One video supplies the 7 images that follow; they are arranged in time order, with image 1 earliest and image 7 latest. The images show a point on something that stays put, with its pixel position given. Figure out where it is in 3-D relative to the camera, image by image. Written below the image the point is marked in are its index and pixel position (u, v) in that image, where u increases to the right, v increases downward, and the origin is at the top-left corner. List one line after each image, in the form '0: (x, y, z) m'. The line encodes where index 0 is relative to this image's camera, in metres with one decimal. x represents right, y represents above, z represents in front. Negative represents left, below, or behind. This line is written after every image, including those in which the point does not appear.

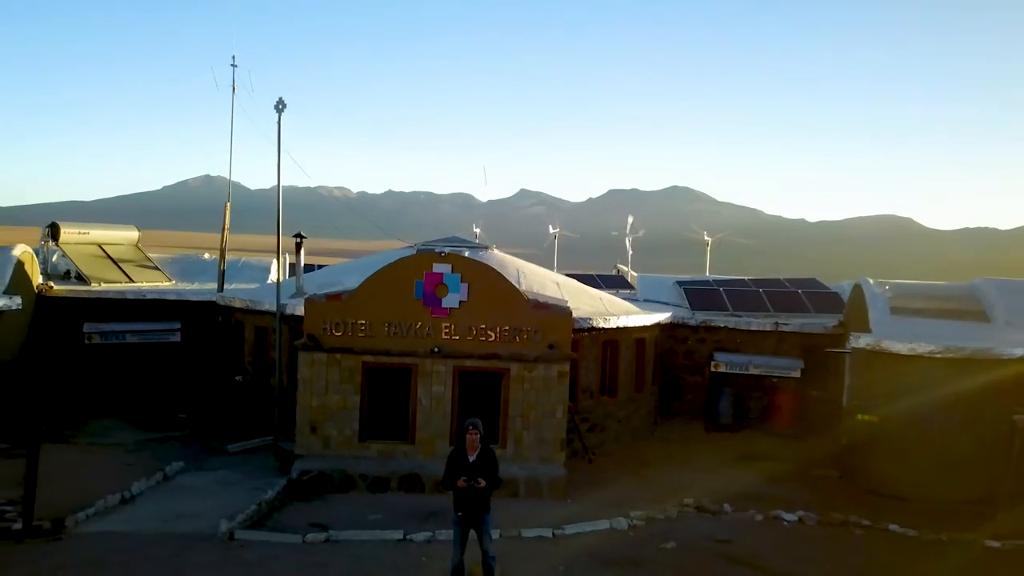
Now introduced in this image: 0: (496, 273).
0: (-0.2, +0.1, +8.7) m
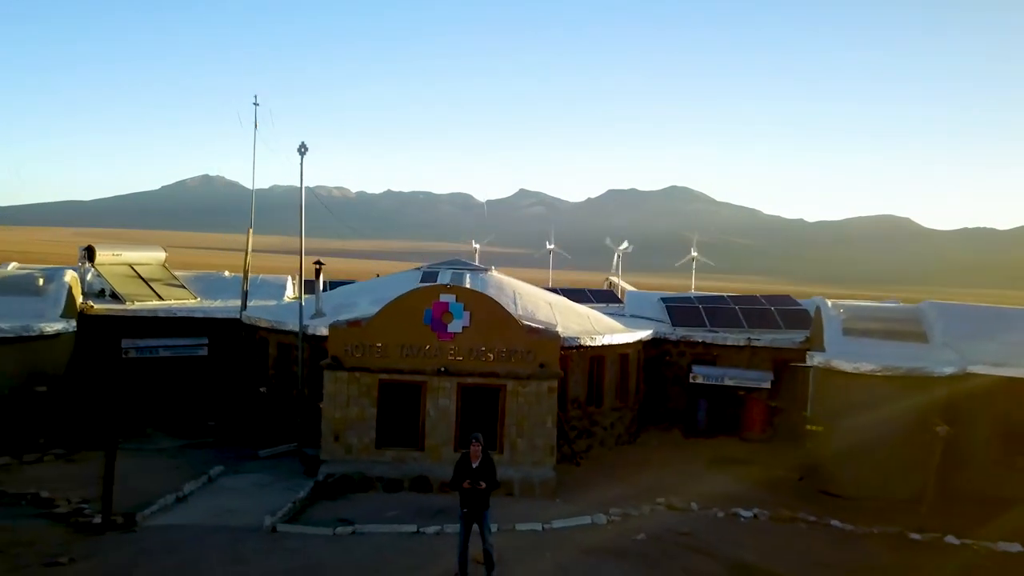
0: (-0.2, -0.2, +10.0) m
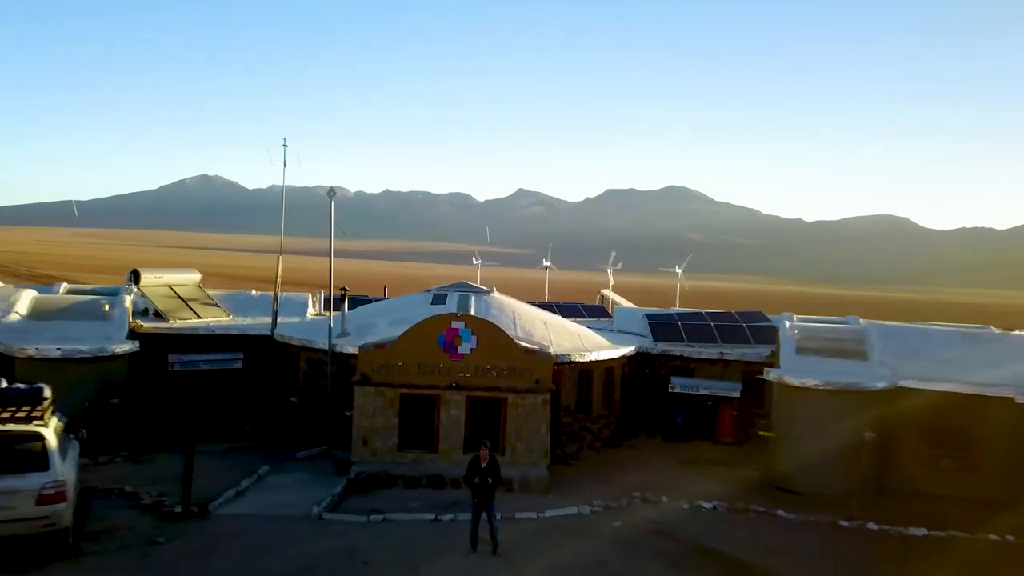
0: (-0.2, -0.6, +11.8) m
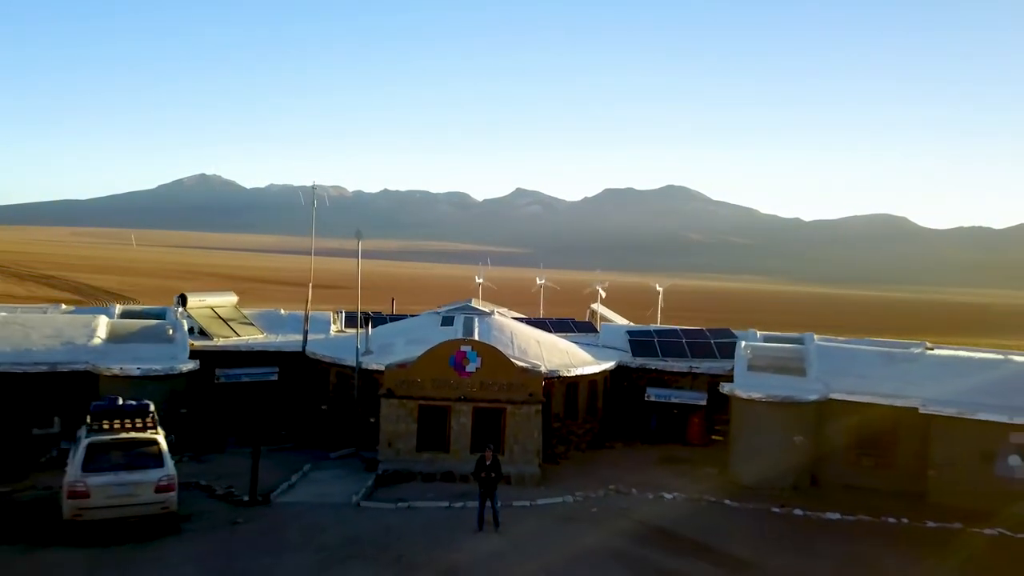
0: (-0.2, -1.1, +14.4) m
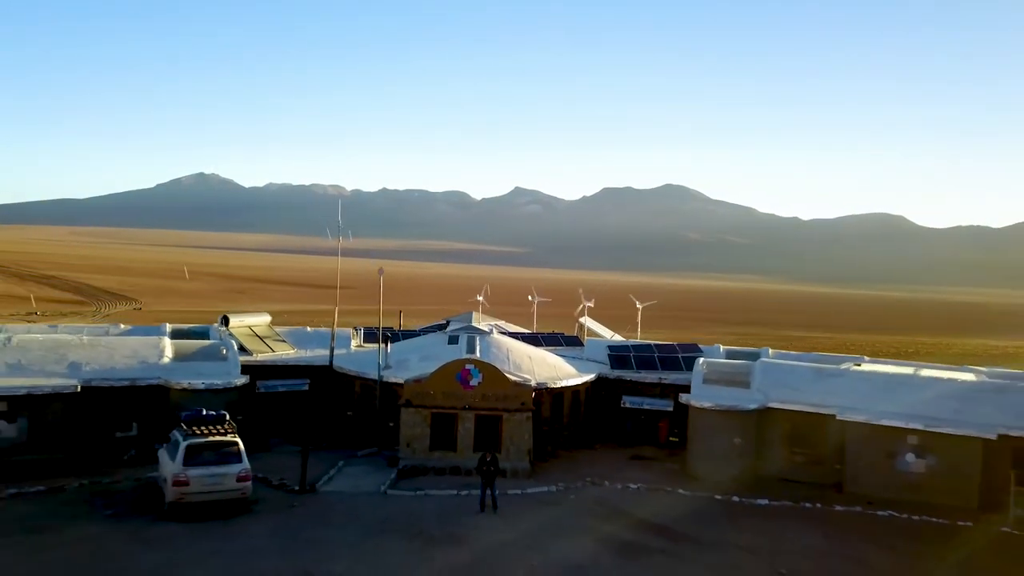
0: (-0.3, -1.7, +17.6) m
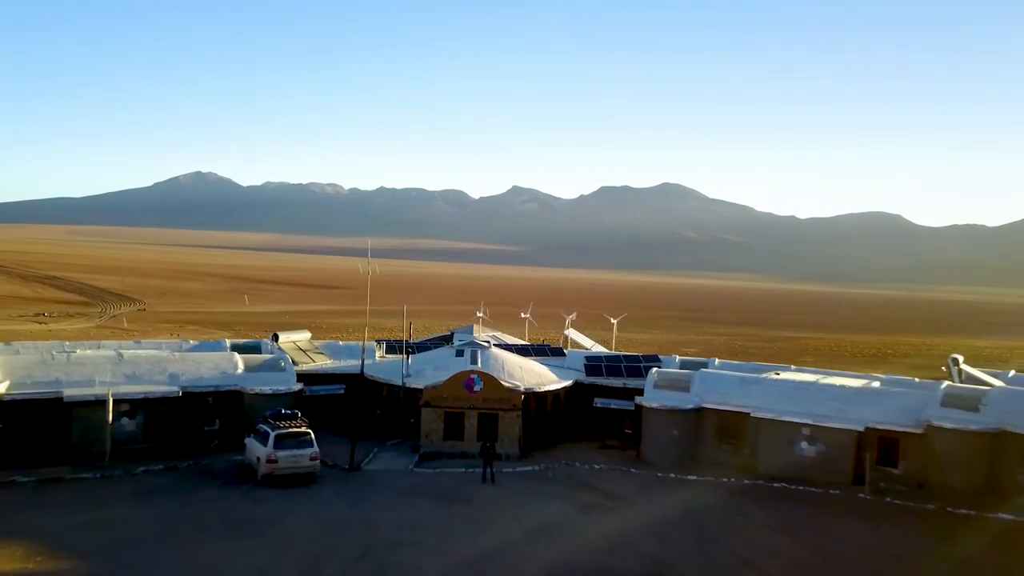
0: (-0.5, -2.4, +23.1) m
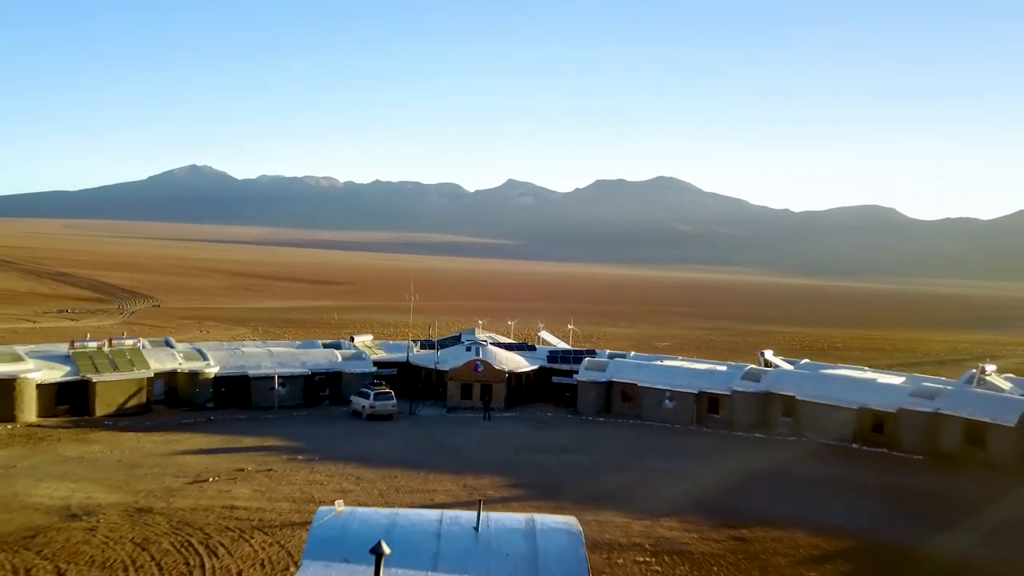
0: (-1.1, -3.5, +39.5) m
